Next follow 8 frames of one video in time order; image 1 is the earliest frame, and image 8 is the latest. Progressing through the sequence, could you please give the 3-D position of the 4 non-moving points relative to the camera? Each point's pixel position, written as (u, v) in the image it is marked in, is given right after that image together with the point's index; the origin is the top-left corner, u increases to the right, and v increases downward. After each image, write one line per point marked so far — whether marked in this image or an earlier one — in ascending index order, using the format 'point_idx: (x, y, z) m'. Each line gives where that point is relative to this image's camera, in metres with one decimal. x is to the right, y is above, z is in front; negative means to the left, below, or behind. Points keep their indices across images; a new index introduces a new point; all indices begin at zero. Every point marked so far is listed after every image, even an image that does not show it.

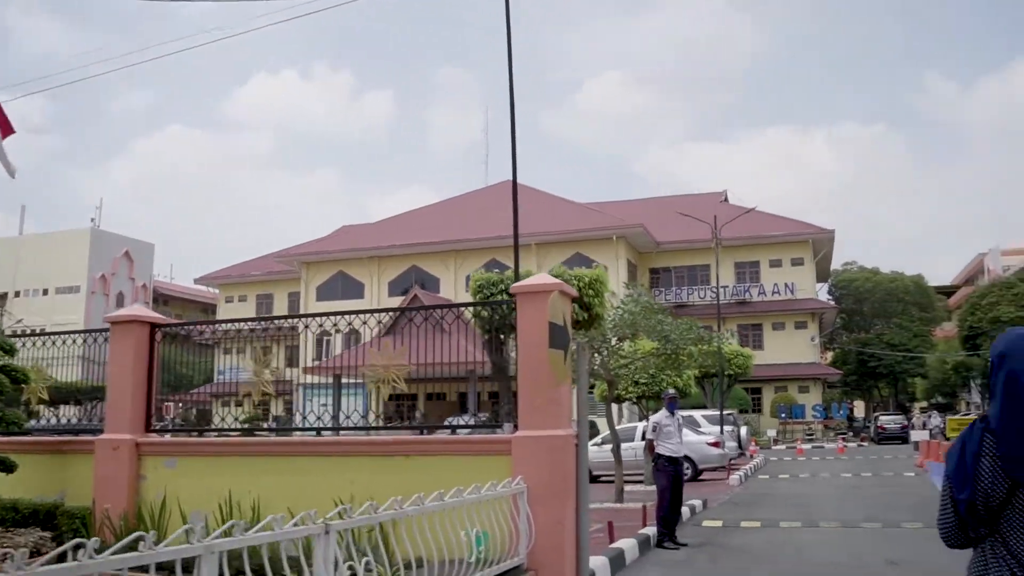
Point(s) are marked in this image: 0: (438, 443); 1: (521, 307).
0: (-0.4, -0.9, +6.4) m
1: (0.0, -0.1, +6.2) m
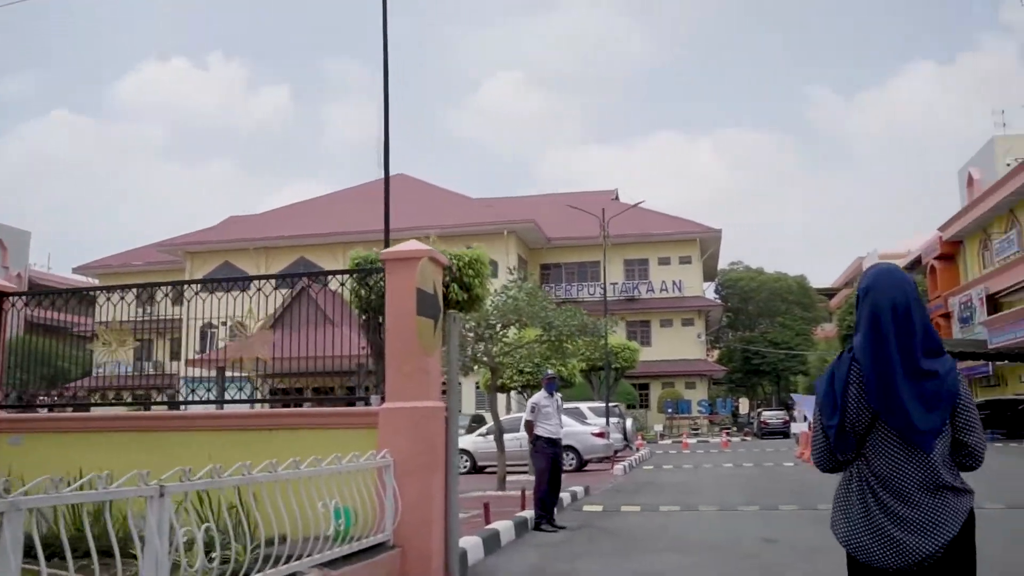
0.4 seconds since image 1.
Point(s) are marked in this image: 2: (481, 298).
0: (-1.2, -0.7, +6.0) m
1: (-0.7, +0.1, +5.9) m
2: (-0.3, -0.1, +10.2) m
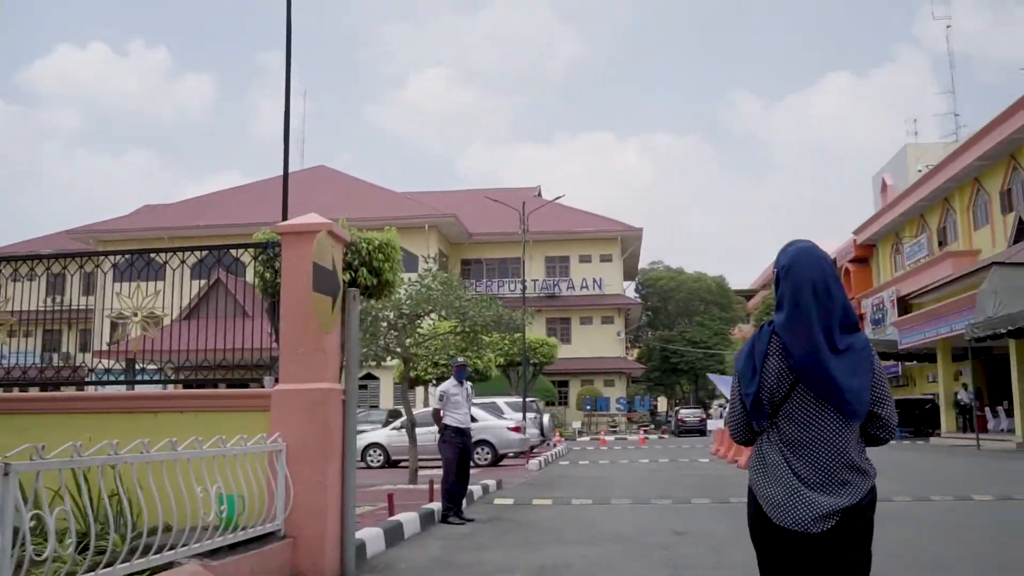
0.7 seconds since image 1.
0: (-1.7, -0.6, +5.7) m
1: (-1.1, +0.2, +5.6) m
2: (-1.1, 0.0, +9.9) m
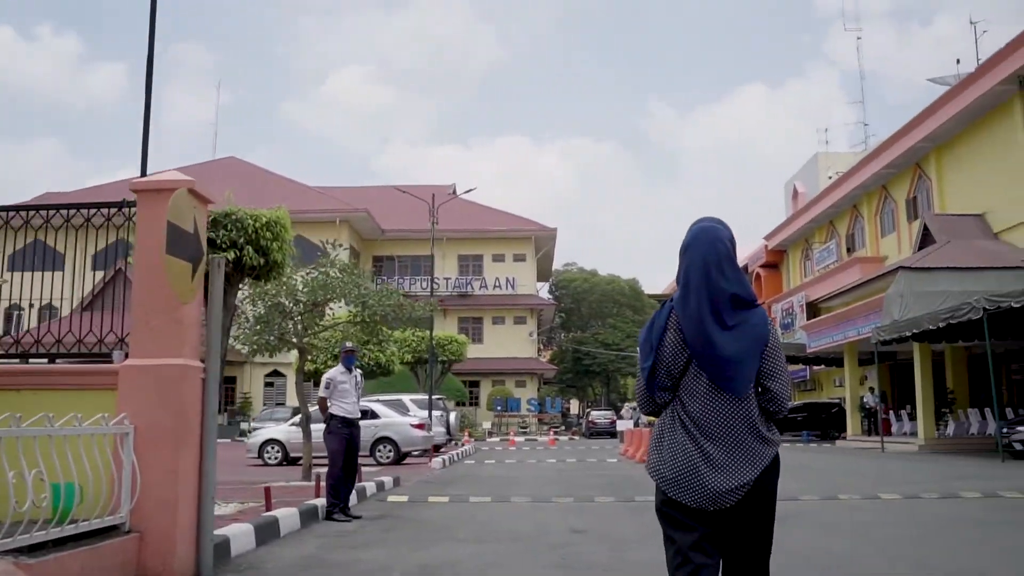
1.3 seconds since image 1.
0: (-2.2, -0.4, +5.0) m
1: (-1.7, +0.4, +4.9) m
2: (-2.0, +0.2, +9.3) m
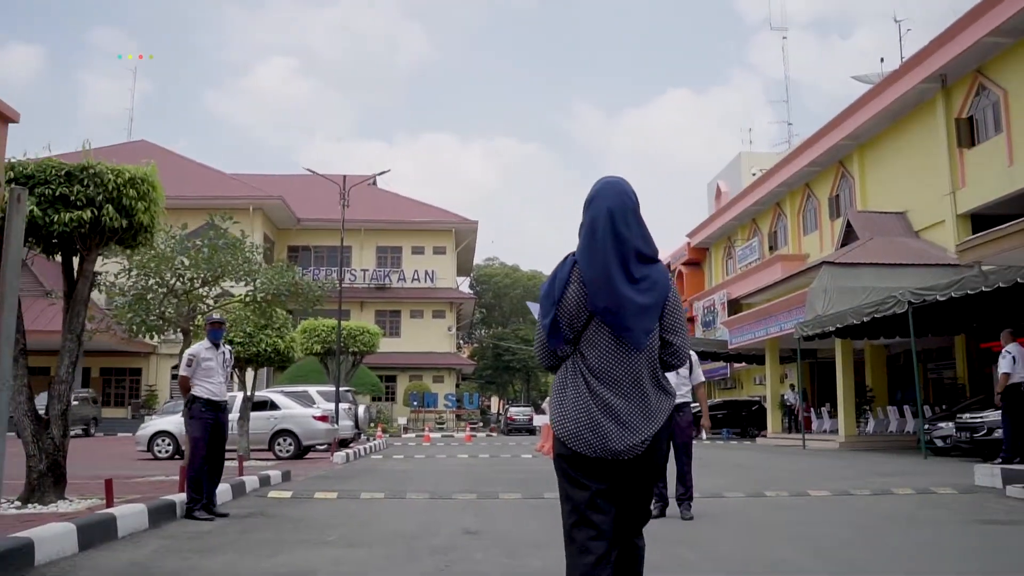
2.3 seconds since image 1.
0: (-2.7, -0.2, +3.9) m
1: (-2.1, +0.6, +3.9) m
2: (-2.7, +0.4, +8.2) m
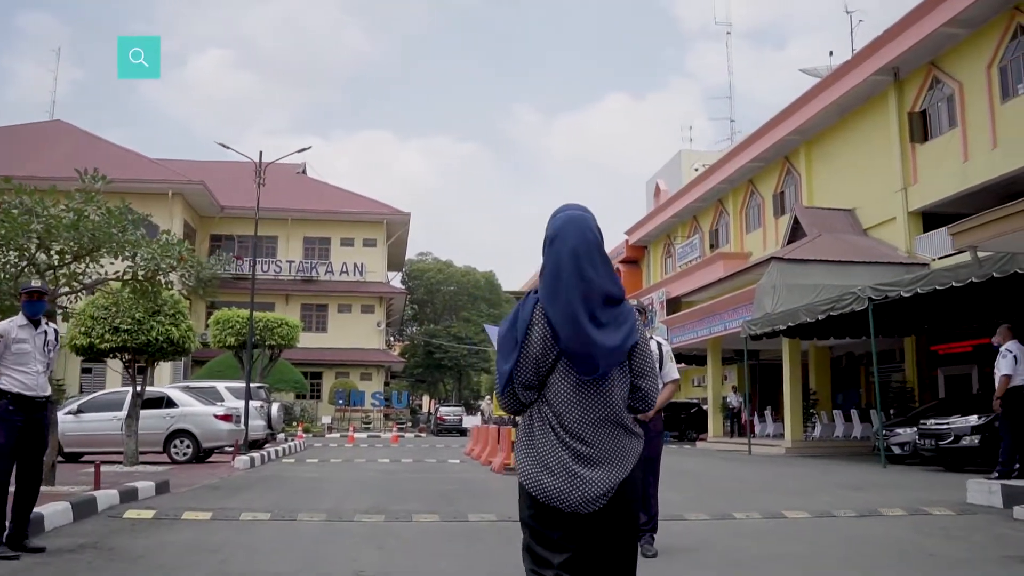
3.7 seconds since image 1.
0: (-2.9, 0.0, +2.1) m
1: (-2.3, +0.8, +2.1) m
2: (-3.2, +0.7, +6.4) m
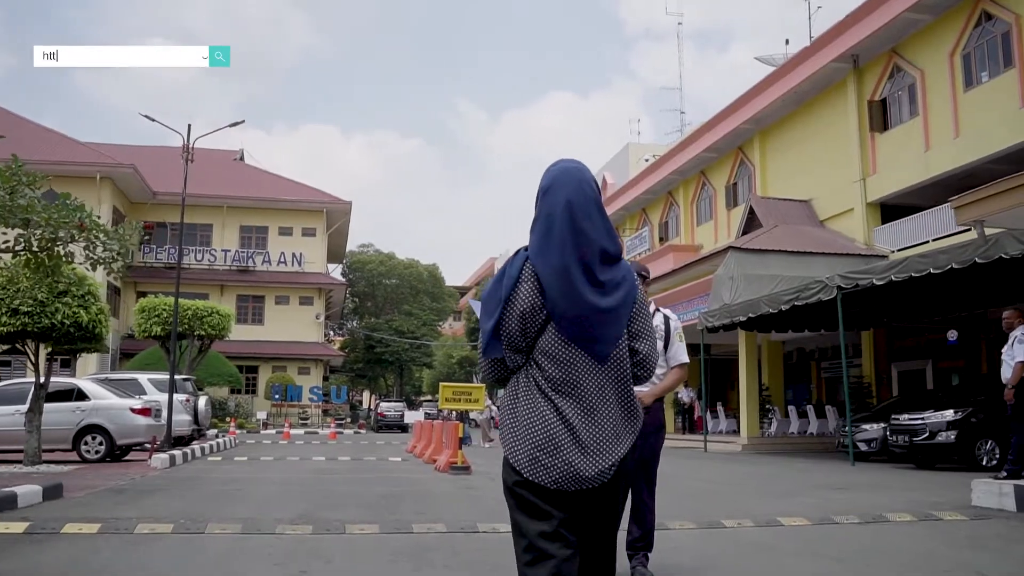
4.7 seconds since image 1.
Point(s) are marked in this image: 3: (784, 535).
0: (-2.9, +0.2, +0.8) m
1: (-2.3, +1.0, +0.8) m
2: (-3.4, +0.9, +5.1) m
3: (+1.6, -1.4, +6.5) m
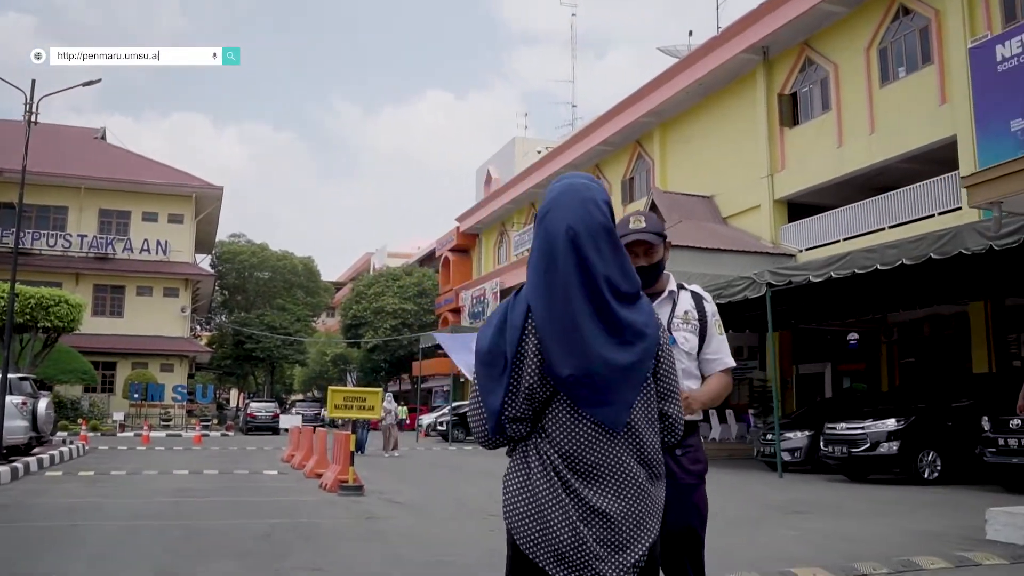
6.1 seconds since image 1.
0: (-2.4, +0.4, -1.3) m
1: (-1.8, +1.1, -1.2) m
2: (-3.4, +1.0, +2.9) m
3: (+1.3, -1.4, +4.9) m
